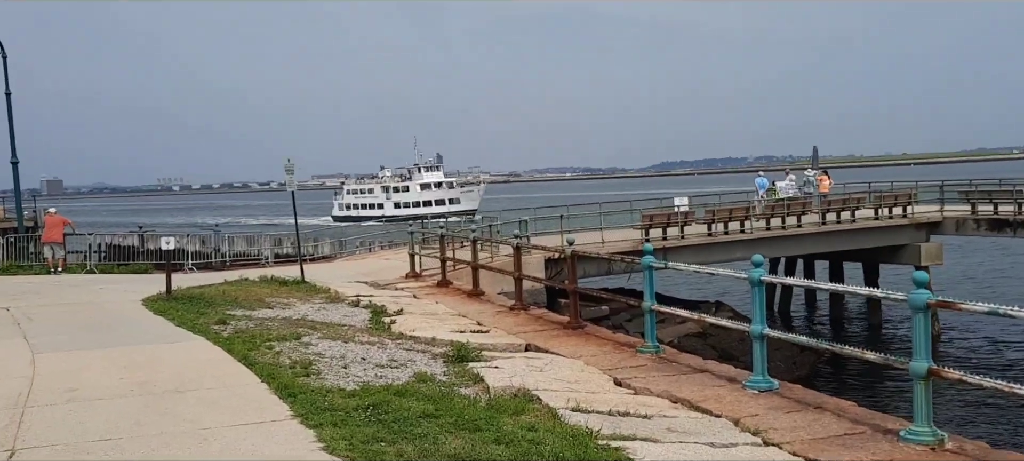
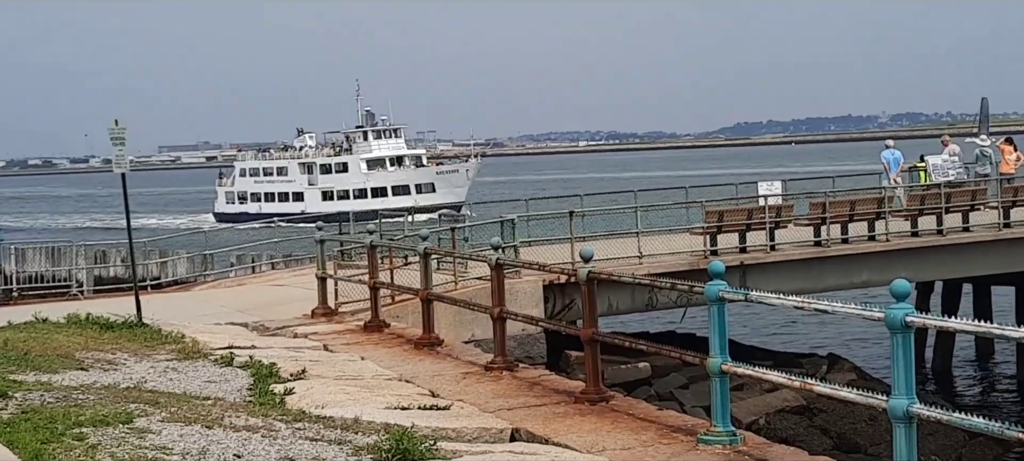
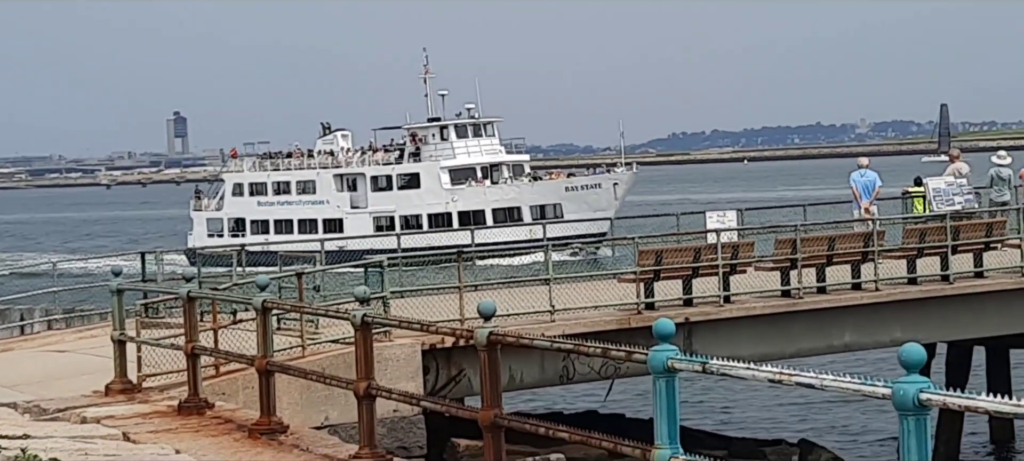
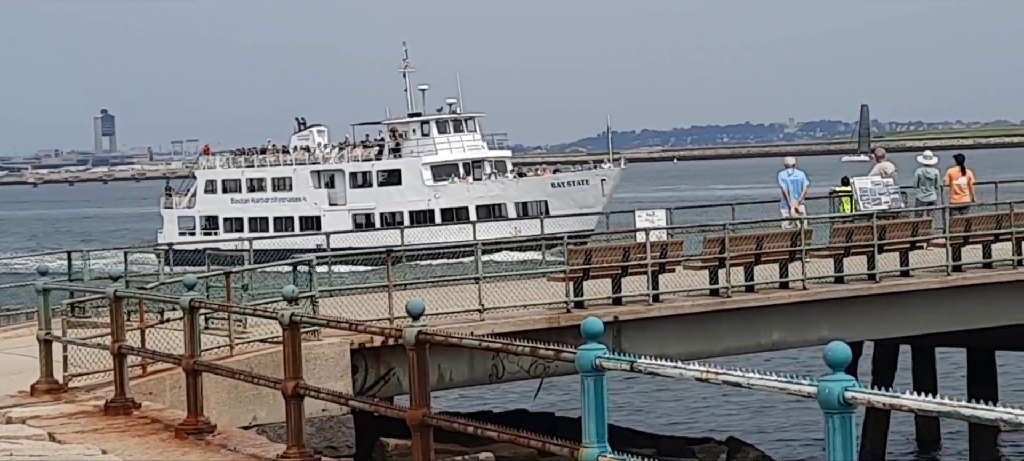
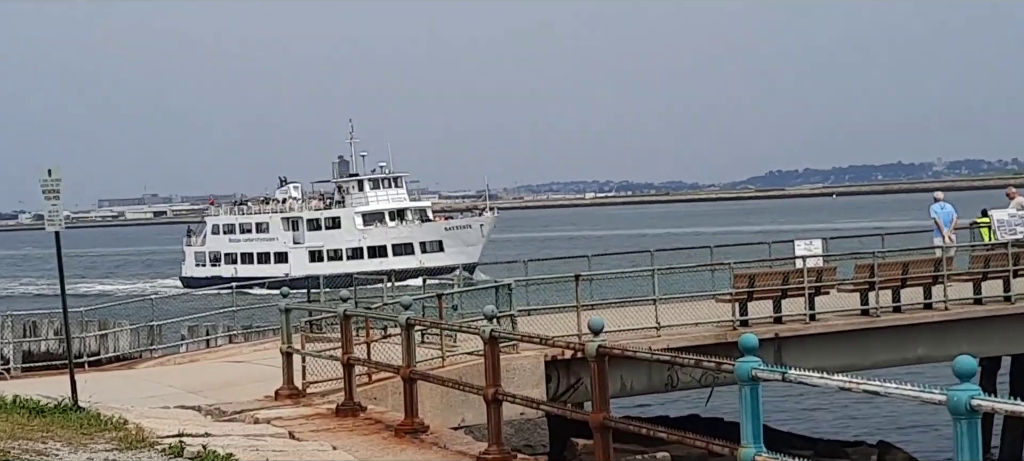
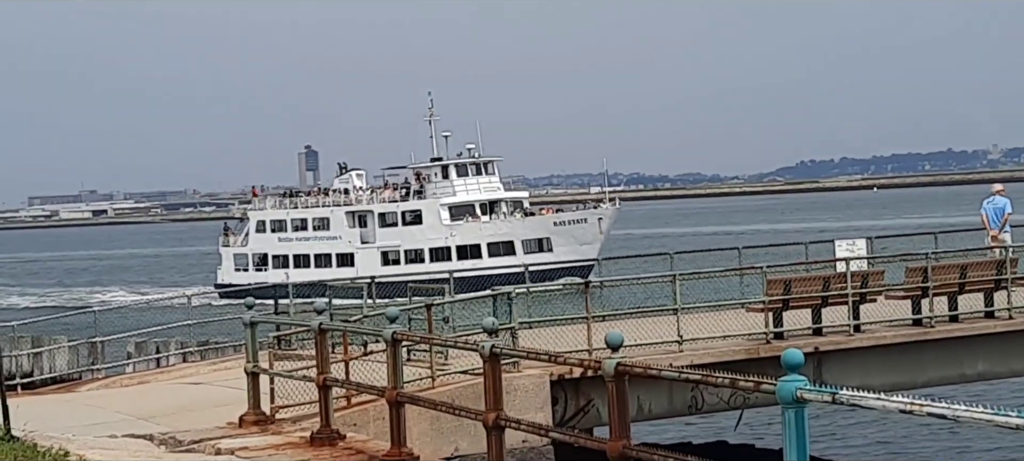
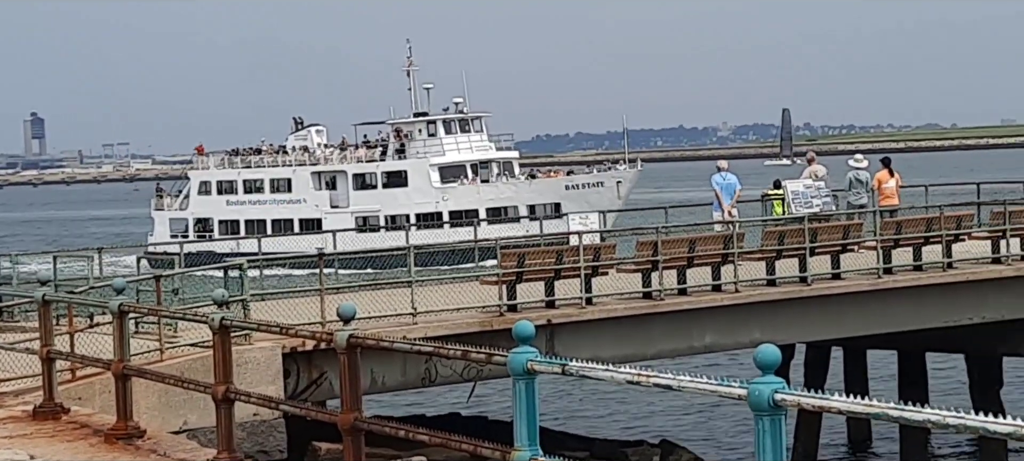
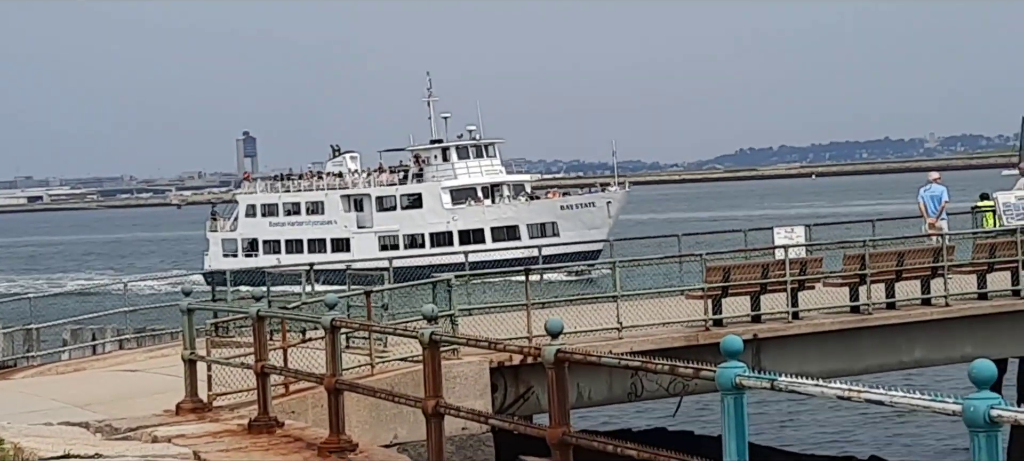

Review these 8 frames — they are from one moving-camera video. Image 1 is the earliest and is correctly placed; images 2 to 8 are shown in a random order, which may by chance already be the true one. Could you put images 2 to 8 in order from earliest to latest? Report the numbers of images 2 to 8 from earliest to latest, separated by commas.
2, 5, 6, 8, 3, 4, 7
